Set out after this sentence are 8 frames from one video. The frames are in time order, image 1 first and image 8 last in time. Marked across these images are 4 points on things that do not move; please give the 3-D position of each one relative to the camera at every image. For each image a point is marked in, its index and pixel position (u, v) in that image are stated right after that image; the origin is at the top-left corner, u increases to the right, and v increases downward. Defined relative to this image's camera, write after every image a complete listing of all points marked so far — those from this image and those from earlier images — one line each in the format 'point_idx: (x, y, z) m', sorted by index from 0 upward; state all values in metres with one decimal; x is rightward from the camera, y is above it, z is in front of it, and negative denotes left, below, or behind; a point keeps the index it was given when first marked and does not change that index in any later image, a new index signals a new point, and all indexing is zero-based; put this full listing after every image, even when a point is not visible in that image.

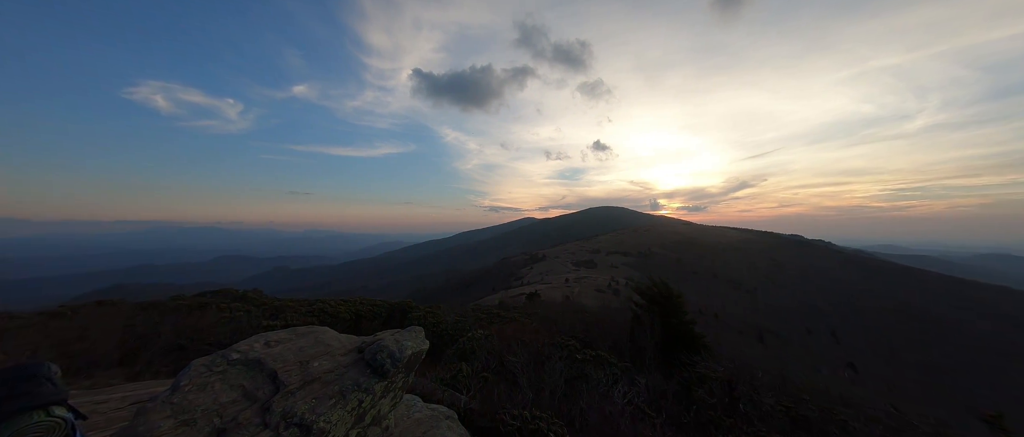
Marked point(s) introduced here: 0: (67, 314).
0: (-14.6, -3.5, +12.3) m
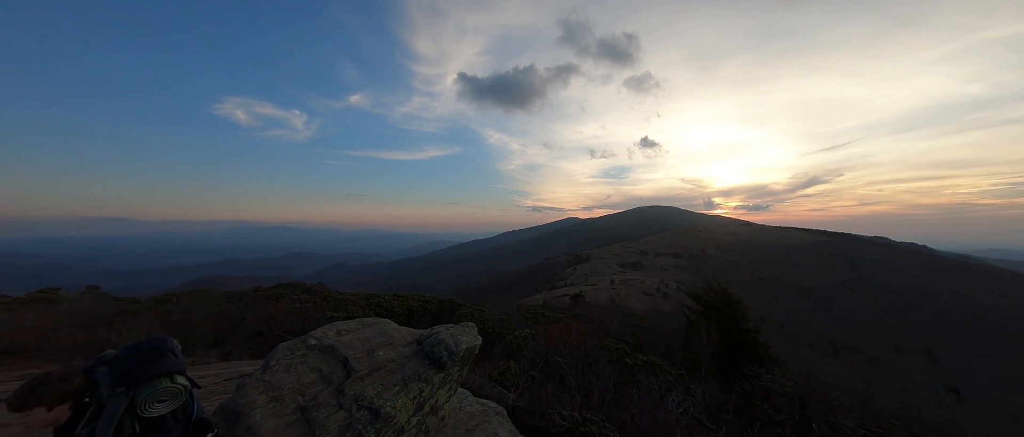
0: (-13.0, -3.1, +13.5) m
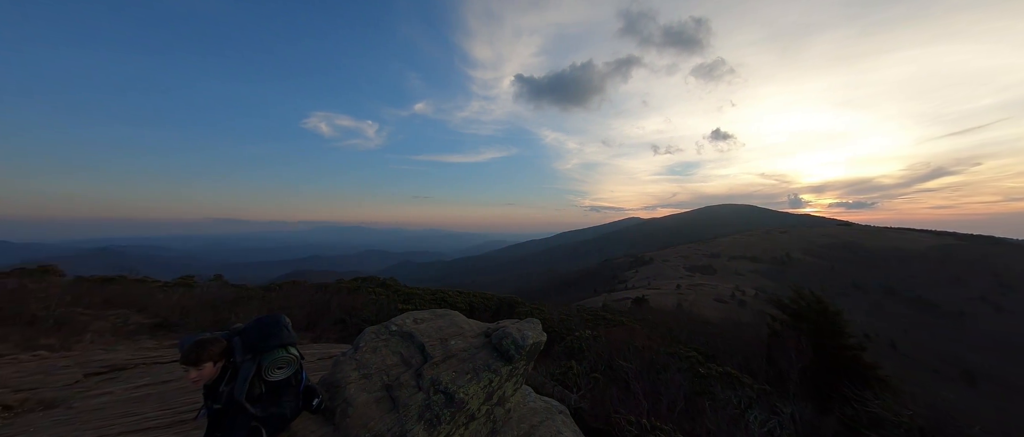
0: (-10.5, -3.1, +15.5) m
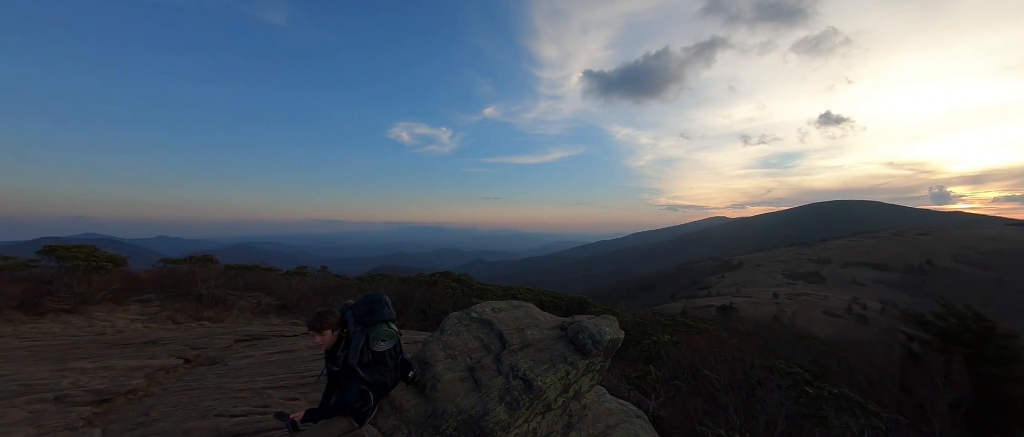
0: (-7.2, -3.0, +17.3) m
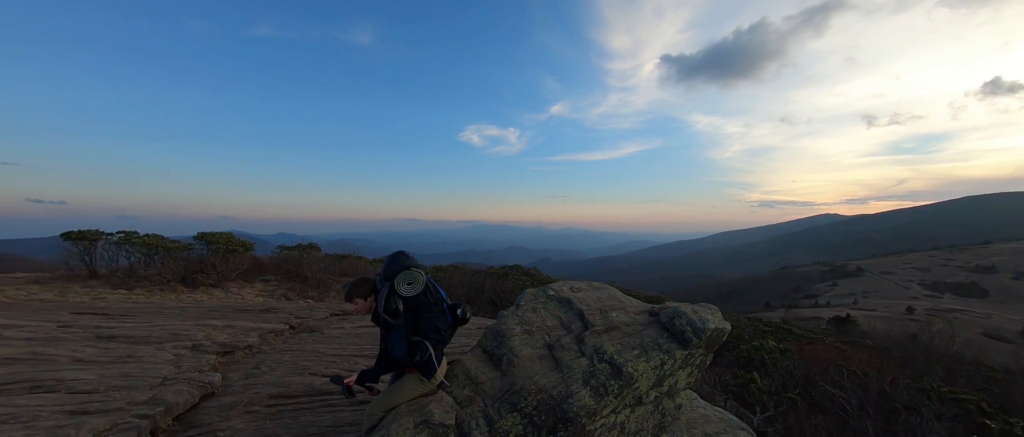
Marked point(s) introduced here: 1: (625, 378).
0: (-3.6, -2.5, +18.1) m
1: (+0.9, -1.4, +3.1) m
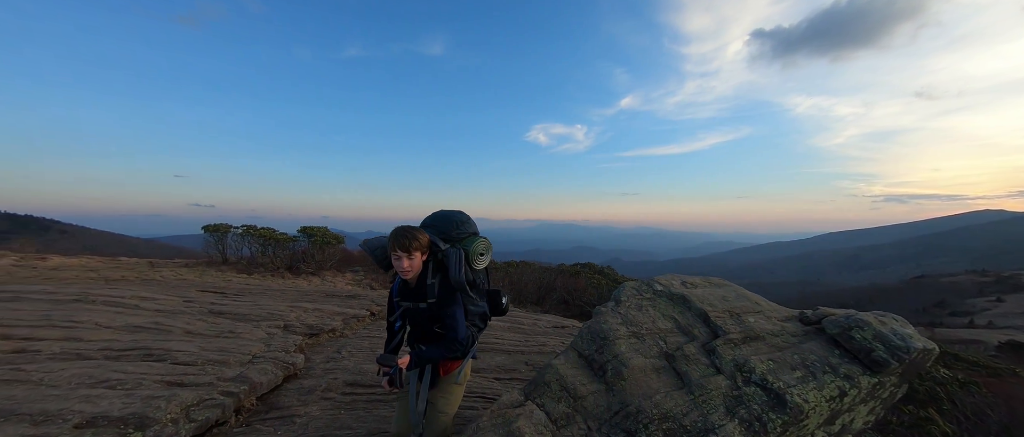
0: (0.0, -2.2, +17.8) m
1: (+1.6, -1.1, +2.2) m
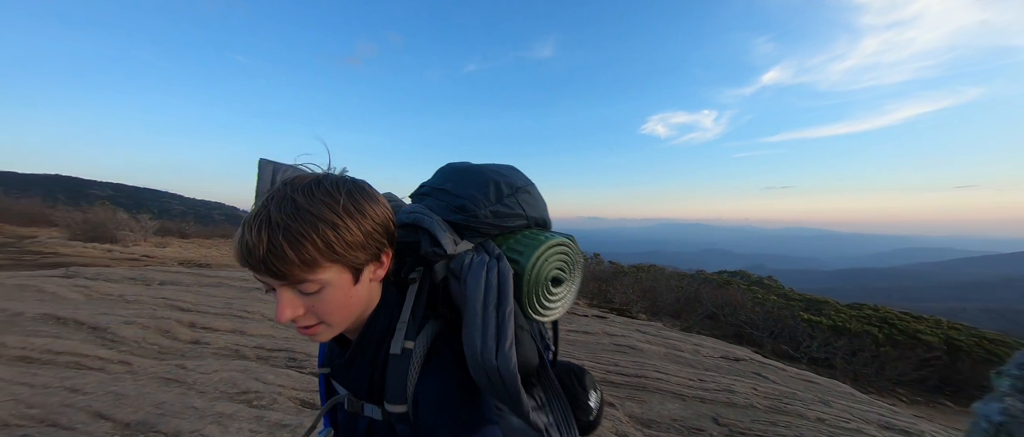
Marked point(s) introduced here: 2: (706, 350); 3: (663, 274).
0: (+5.8, -2.1, +15.5) m
1: (+2.5, -1.1, +0.2) m
2: (+4.1, -2.8, +7.6) m
3: (+6.4, -2.2, +15.0) m
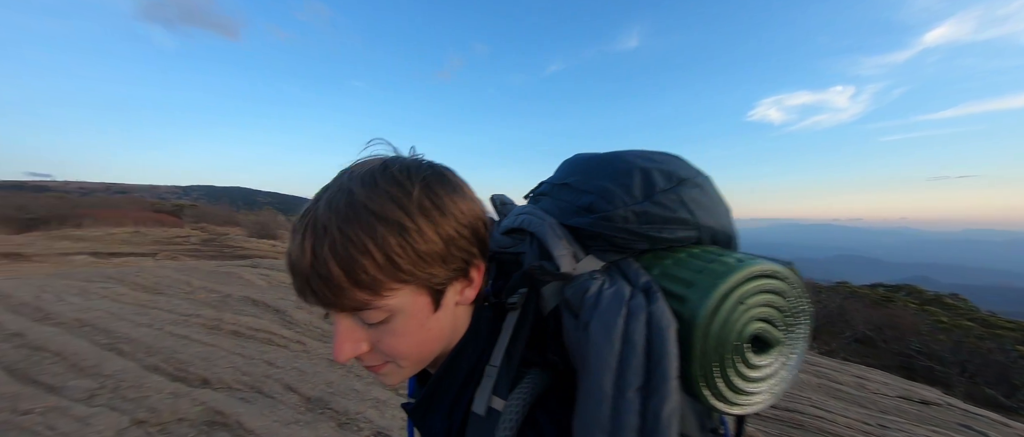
0: (+9.9, -2.2, +13.3) m
1: (+2.8, -1.1, -0.6) m
2: (+6.2, -2.8, +6.1) m
3: (+10.3, -2.3, +12.6) m
